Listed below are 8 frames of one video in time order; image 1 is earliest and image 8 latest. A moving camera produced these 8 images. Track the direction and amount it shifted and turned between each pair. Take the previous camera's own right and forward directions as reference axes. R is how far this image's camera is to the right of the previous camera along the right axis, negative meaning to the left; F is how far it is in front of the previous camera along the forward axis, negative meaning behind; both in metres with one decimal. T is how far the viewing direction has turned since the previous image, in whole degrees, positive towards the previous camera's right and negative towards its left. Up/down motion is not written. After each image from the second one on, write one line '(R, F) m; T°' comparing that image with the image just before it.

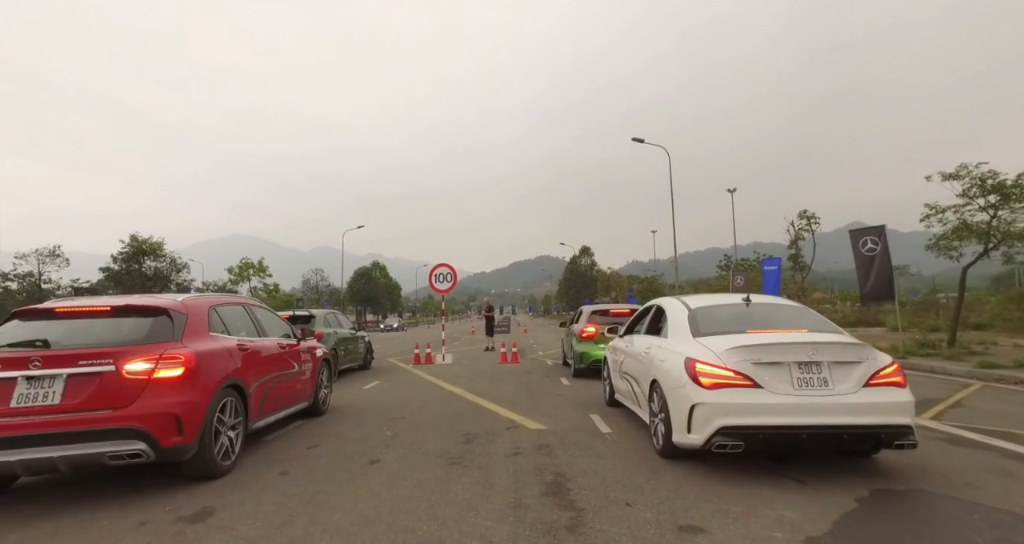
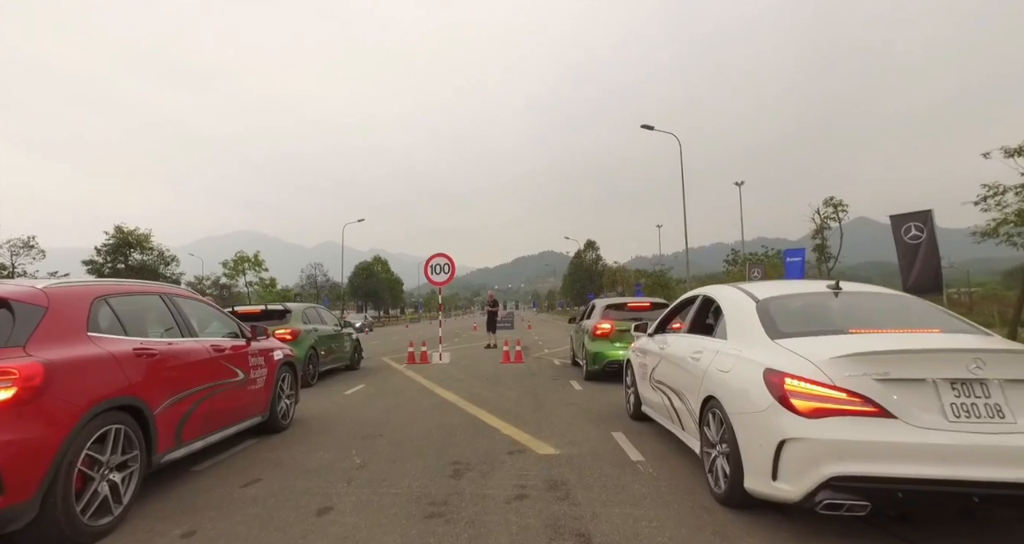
(0.0, +1.3) m; 0°
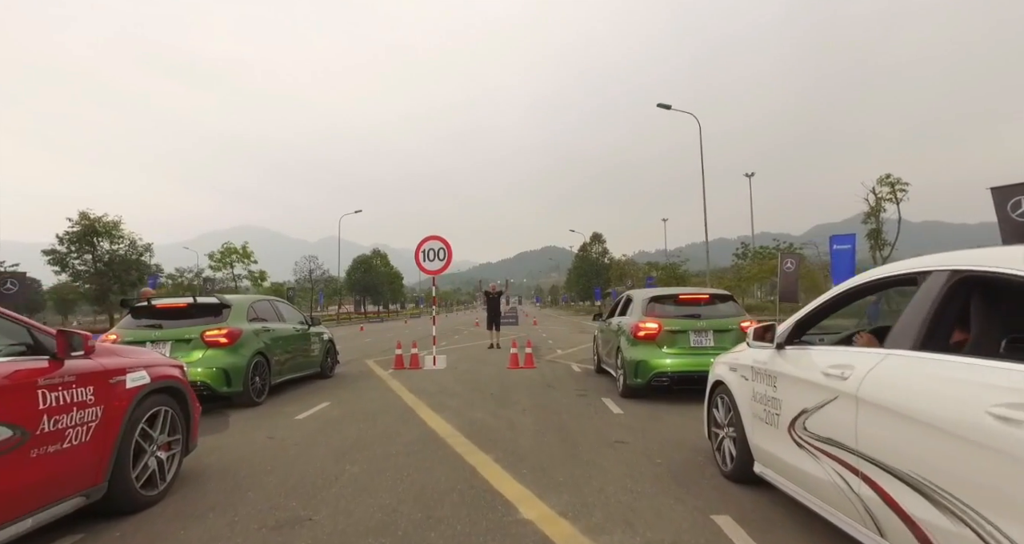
(-0.1, +2.5) m; 0°
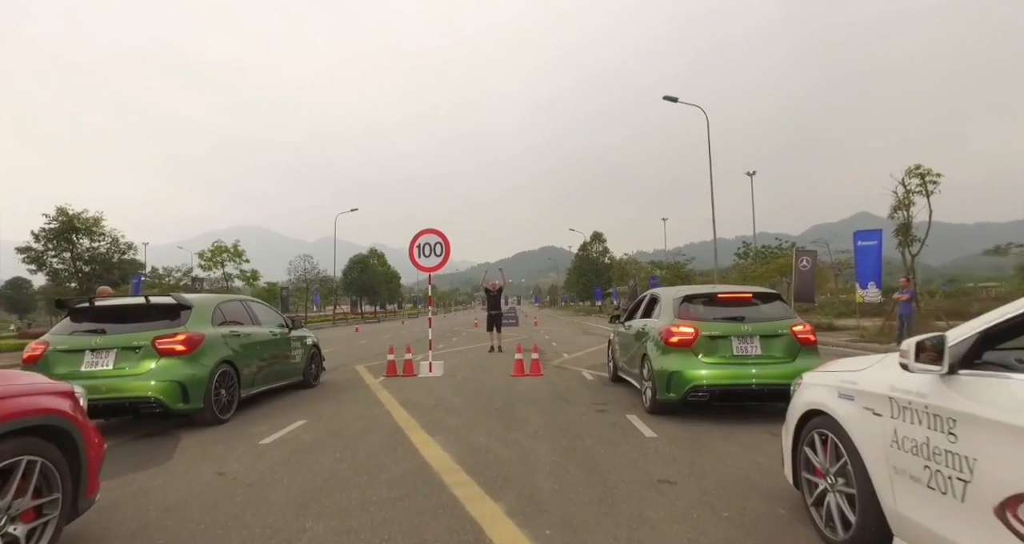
(-0.1, +1.1) m; 0°
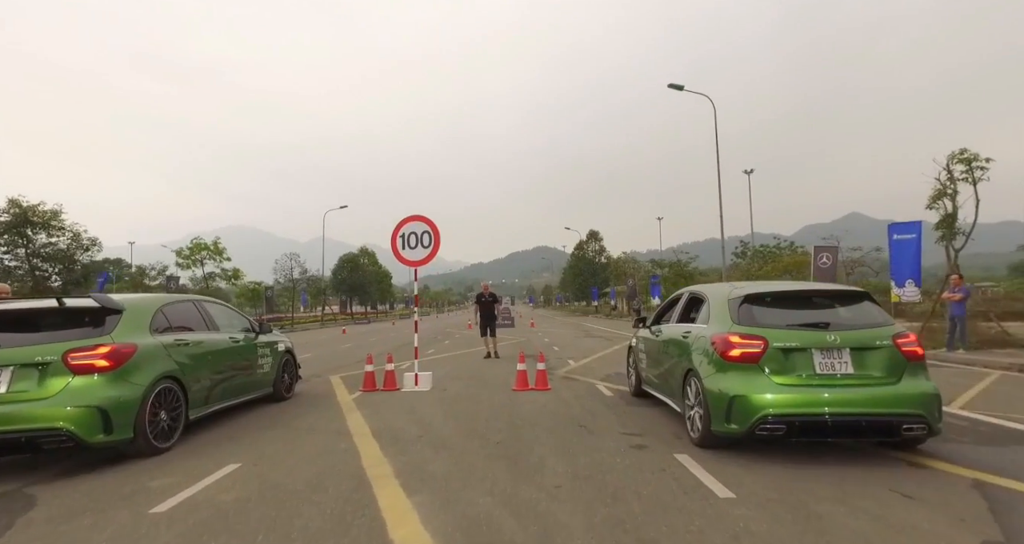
(-0.1, +1.7) m; +1°
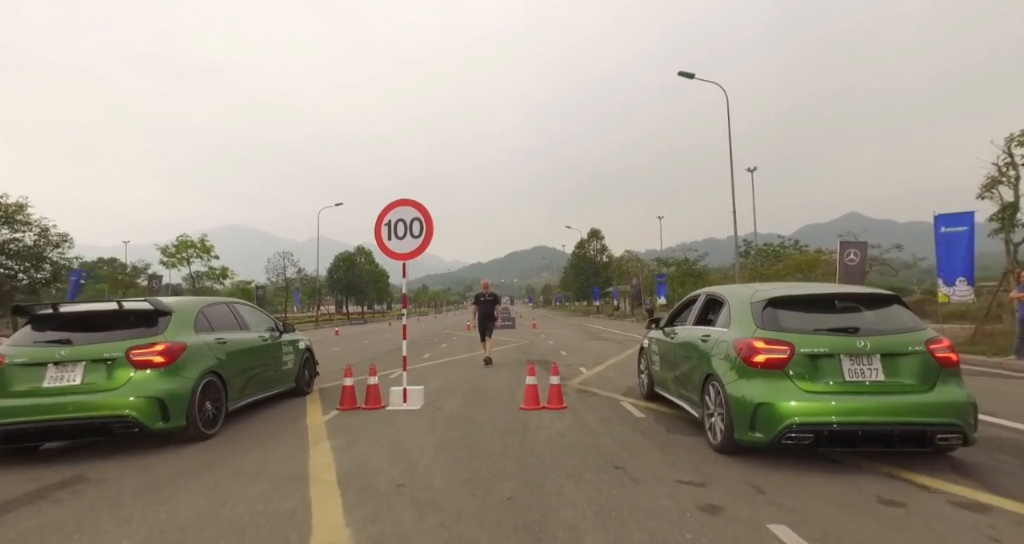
(-0.1, +1.5) m; 0°
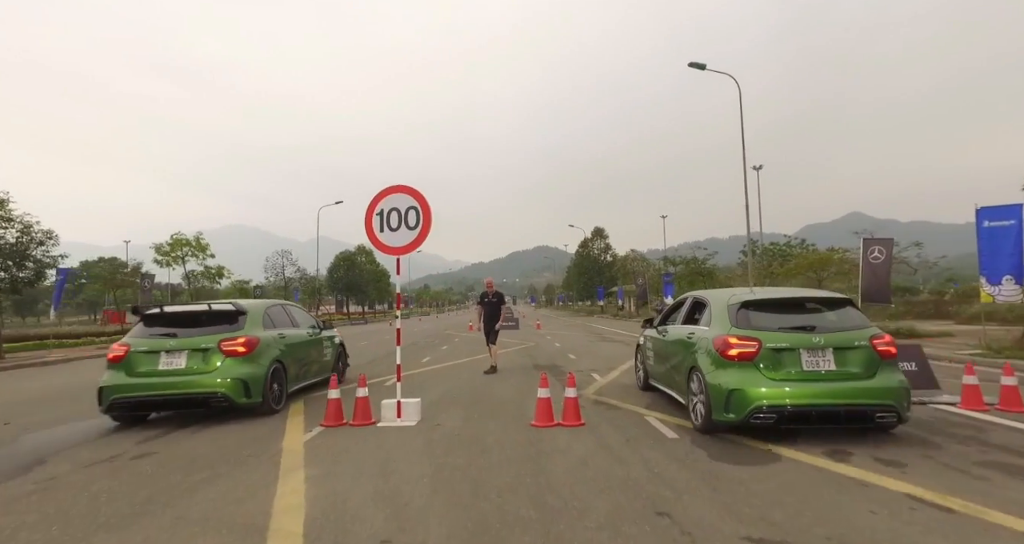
(-0.1, +1.0) m; 0°
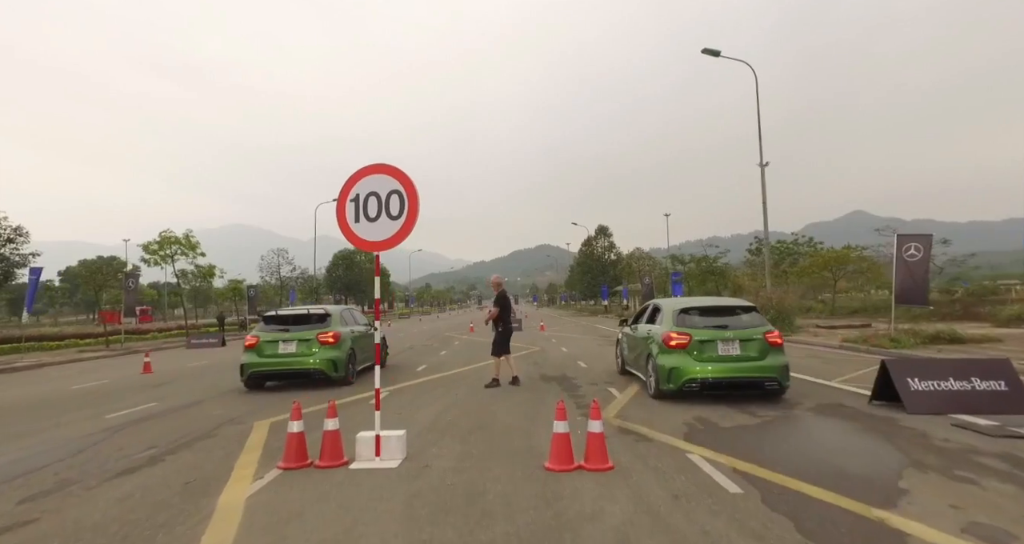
(-0.1, +1.4) m; 0°
